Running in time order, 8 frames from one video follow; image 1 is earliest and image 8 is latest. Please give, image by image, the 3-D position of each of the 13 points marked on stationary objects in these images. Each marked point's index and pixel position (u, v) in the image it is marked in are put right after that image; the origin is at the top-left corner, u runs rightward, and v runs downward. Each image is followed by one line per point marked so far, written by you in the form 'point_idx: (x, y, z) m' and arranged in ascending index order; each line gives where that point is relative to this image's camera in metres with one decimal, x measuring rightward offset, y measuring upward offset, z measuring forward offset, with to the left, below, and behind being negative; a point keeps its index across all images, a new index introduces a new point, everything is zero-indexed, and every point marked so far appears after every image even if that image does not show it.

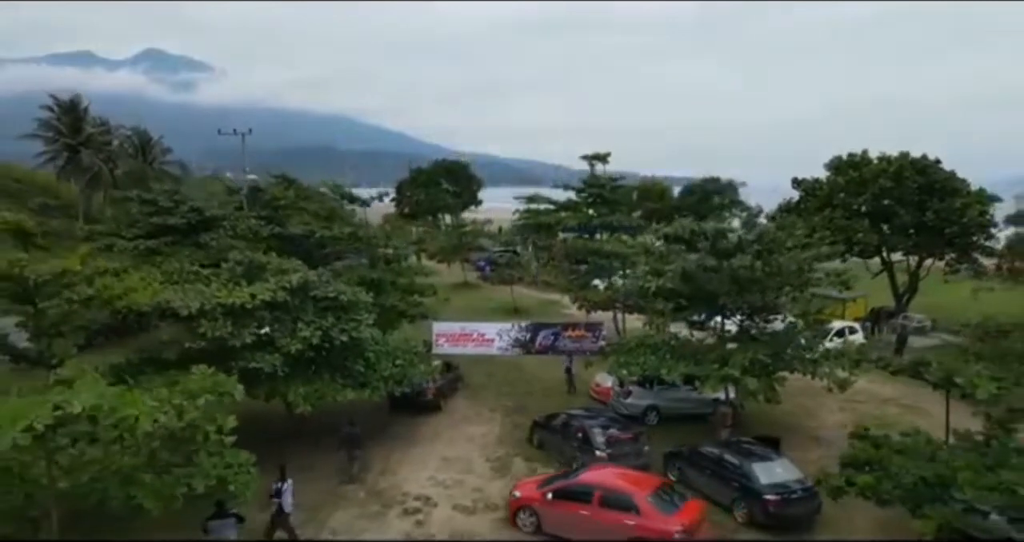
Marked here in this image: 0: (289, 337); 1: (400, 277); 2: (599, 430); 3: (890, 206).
0: (-2.7, -0.8, +9.2) m
1: (-2.2, -0.1, +14.5) m
2: (+0.7, -1.8, +9.9) m
3: (+8.8, +1.5, +17.7) m
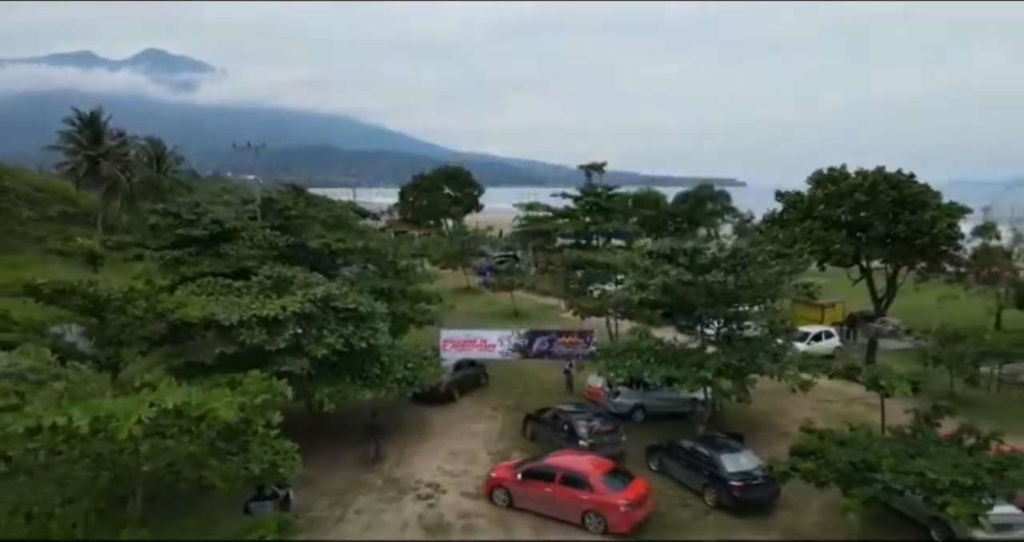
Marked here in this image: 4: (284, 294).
0: (-2.7, -1.0, +10.4) m
1: (-2.2, -0.3, +15.8) m
2: (+0.7, -2.0, +11.2) m
3: (+8.8, +1.3, +19.0) m
4: (-3.5, -0.3, +11.9) m
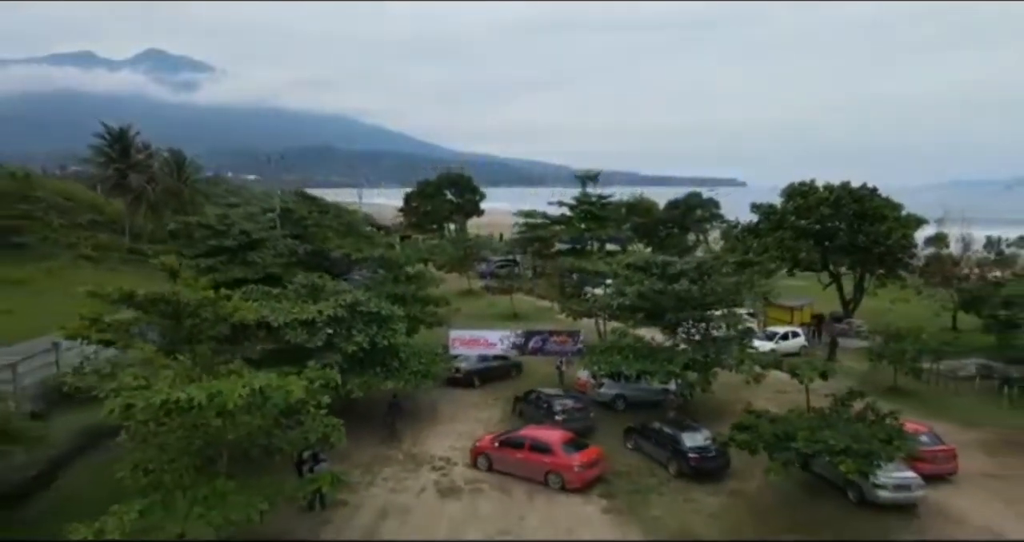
0: (-2.7, -1.1, +12.5) m
1: (-2.2, -0.5, +17.8) m
2: (+0.7, -2.2, +13.2) m
3: (+8.8, +1.1, +21.0) m
4: (-3.5, -0.5, +13.9) m
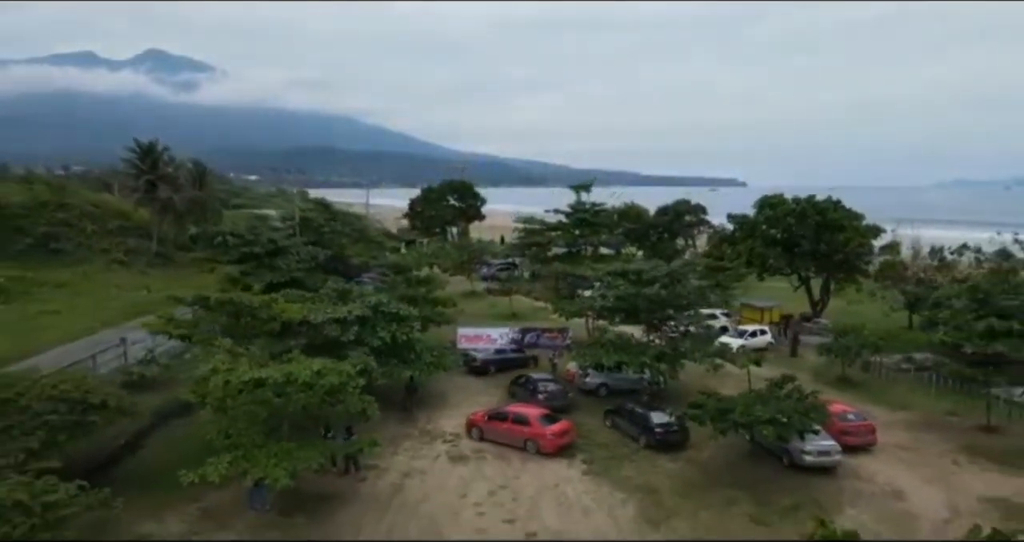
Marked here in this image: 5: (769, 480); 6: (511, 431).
0: (-2.7, -1.3, +14.9) m
1: (-2.2, -0.6, +20.3) m
2: (+0.6, -2.3, +15.7) m
3: (+8.7, +1.0, +23.5) m
4: (-3.5, -0.6, +16.4) m
5: (+4.2, -3.4, +12.2) m
6: (0.0, -2.8, +13.5) m
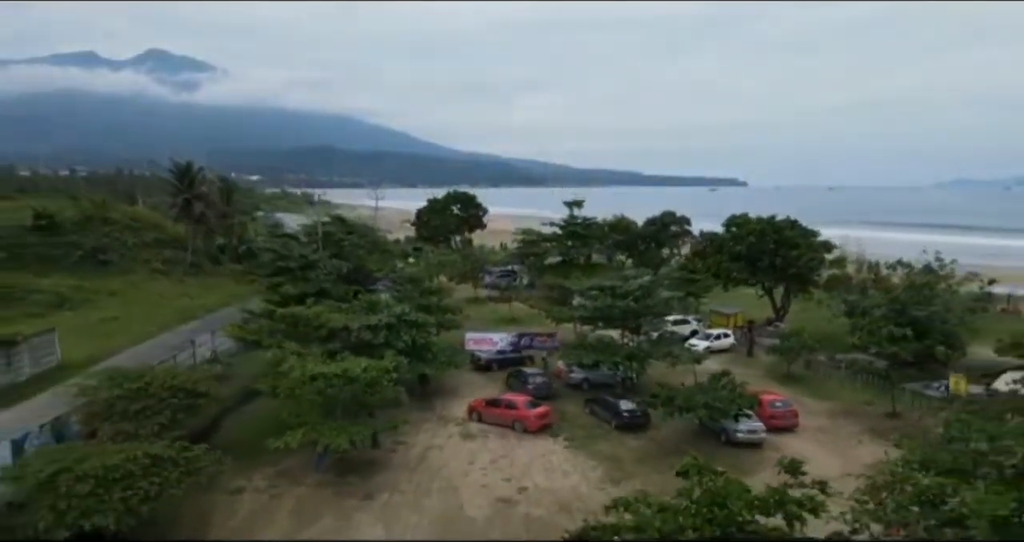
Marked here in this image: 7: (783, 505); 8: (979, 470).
0: (-2.8, -1.7, +18.6) m
1: (-2.3, -1.0, +23.9) m
2: (+0.6, -2.7, +19.3) m
3: (+8.7, +0.6, +27.1) m
4: (-3.6, -1.0, +20.0) m
5: (+4.1, -3.8, +15.9) m
6: (-0.1, -3.2, +17.1) m
7: (+2.9, -2.6, +8.3) m
8: (+5.2, -2.2, +8.6) m
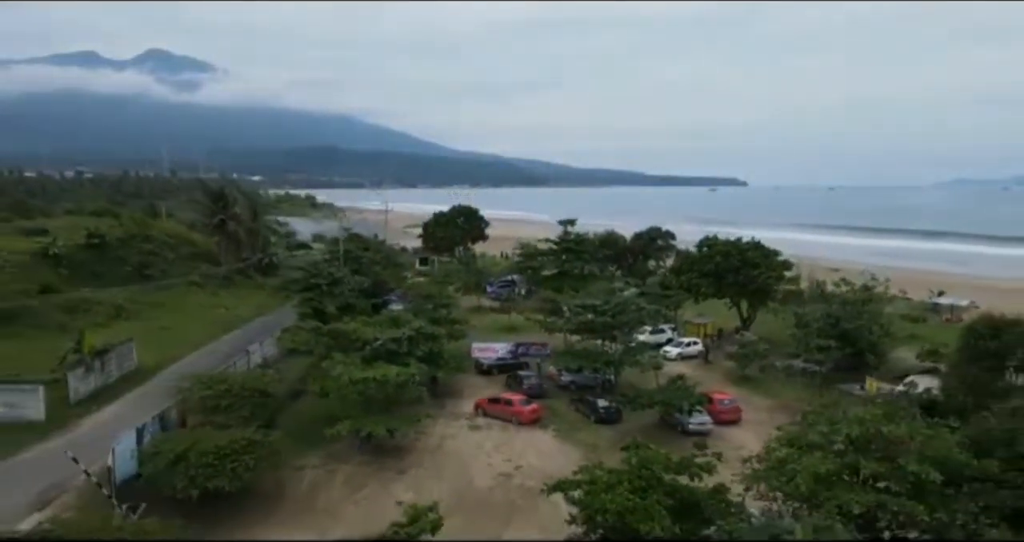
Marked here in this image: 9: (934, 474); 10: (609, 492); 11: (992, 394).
0: (-2.8, -2.3, +22.8) m
1: (-2.3, -1.7, +28.1) m
2: (+0.5, -3.4, +23.5) m
3: (+8.6, -0.1, +31.3) m
4: (-3.6, -1.7, +24.2) m
5: (+4.1, -4.4, +20.0) m
6: (-0.1, -3.9, +21.3) m
7: (+2.9, -3.2, +12.5) m
8: (+5.2, -2.9, +12.7) m
9: (+6.4, -3.1, +11.5) m
10: (+1.5, -3.4, +11.6) m
11: (+10.8, -2.7, +17.3) m
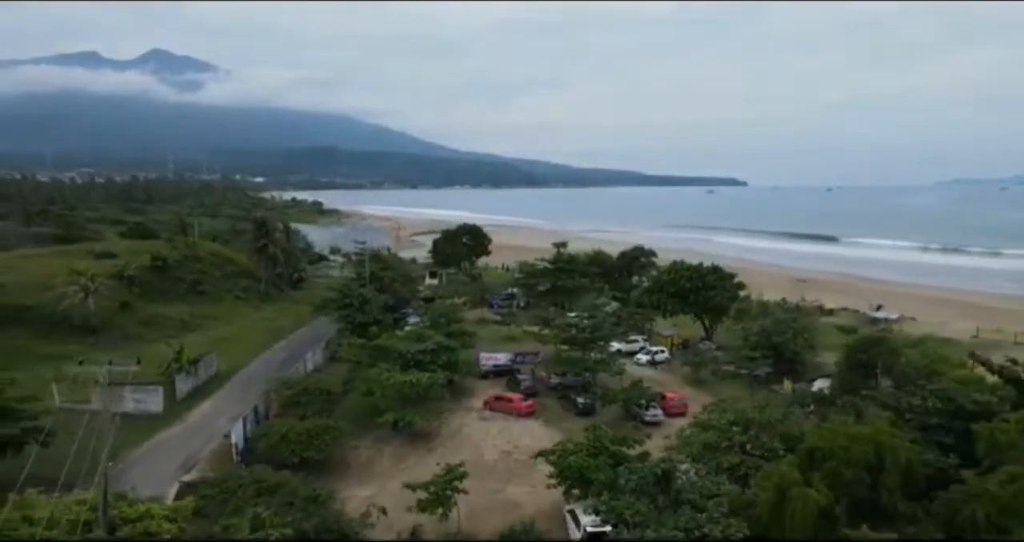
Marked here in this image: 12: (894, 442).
0: (-2.8, -3.4, +29.3) m
1: (-2.3, -2.7, +34.7) m
2: (+0.5, -4.4, +30.1) m
3: (+8.6, -1.1, +37.8) m
4: (-3.6, -2.7, +30.8) m
5: (+4.1, -5.5, +26.6) m
6: (-0.1, -4.9, +27.9) m
7: (+2.9, -4.3, +19.1) m
8: (+5.2, -3.9, +19.3) m
9: (+6.4, -4.1, +18.1) m
10: (+1.5, -4.4, +18.2) m
11: (+10.8, -3.8, +23.9) m
12: (+6.9, -3.1, +13.7) m
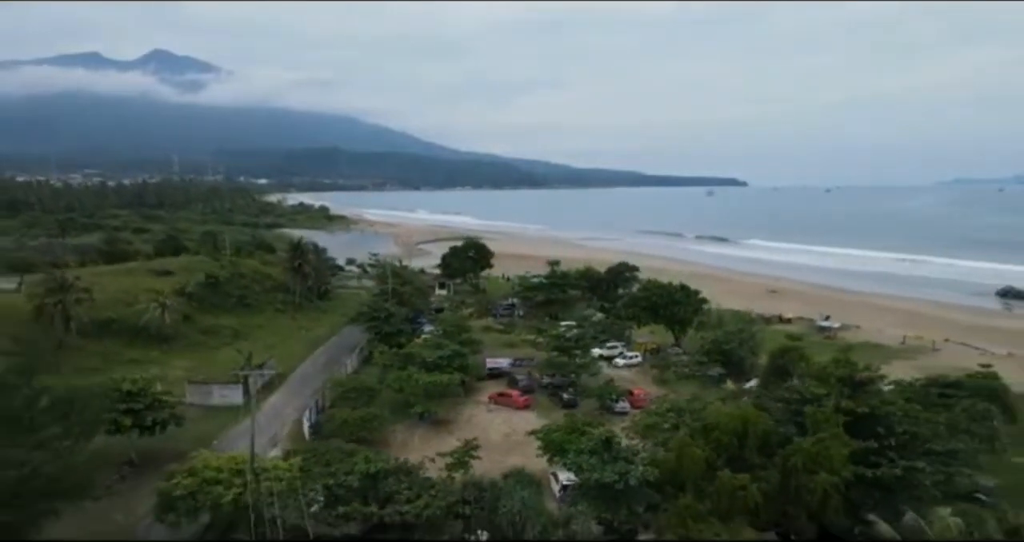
0: (-2.8, -4.4, +36.9) m
1: (-2.3, -3.8, +42.3) m
2: (+0.5, -5.5, +37.7) m
3: (+8.6, -2.1, +45.4) m
4: (-3.6, -3.8, +38.4) m
5: (+4.0, -6.5, +34.2) m
6: (-0.2, -6.0, +35.5) m
7: (+2.9, -5.3, +26.7) m
8: (+5.1, -5.0, +26.9) m
9: (+6.3, -5.2, +25.7) m
10: (+1.5, -5.5, +25.8) m
11: (+10.8, -4.9, +31.4) m
12: (+6.8, -4.1, +21.3) m
